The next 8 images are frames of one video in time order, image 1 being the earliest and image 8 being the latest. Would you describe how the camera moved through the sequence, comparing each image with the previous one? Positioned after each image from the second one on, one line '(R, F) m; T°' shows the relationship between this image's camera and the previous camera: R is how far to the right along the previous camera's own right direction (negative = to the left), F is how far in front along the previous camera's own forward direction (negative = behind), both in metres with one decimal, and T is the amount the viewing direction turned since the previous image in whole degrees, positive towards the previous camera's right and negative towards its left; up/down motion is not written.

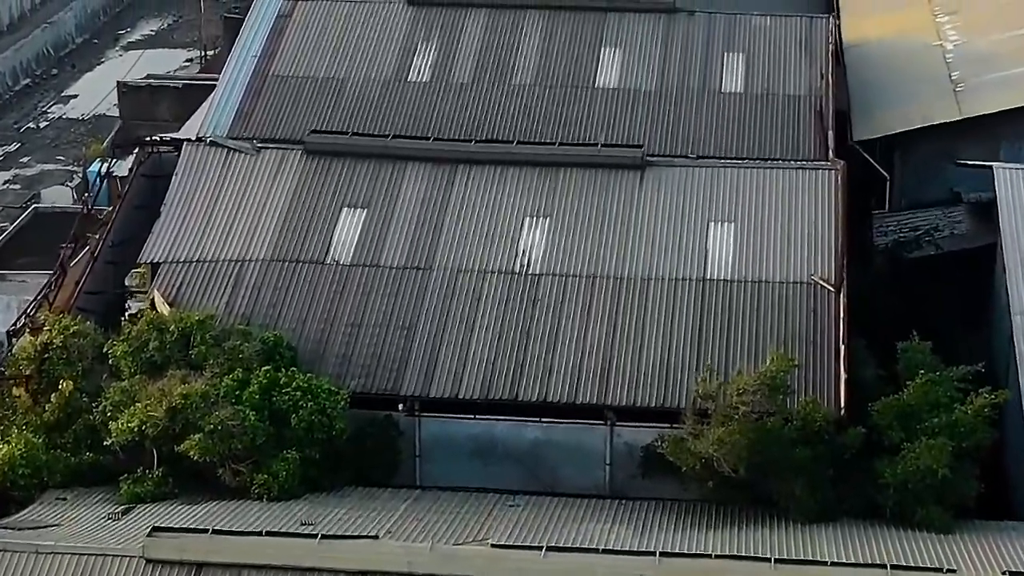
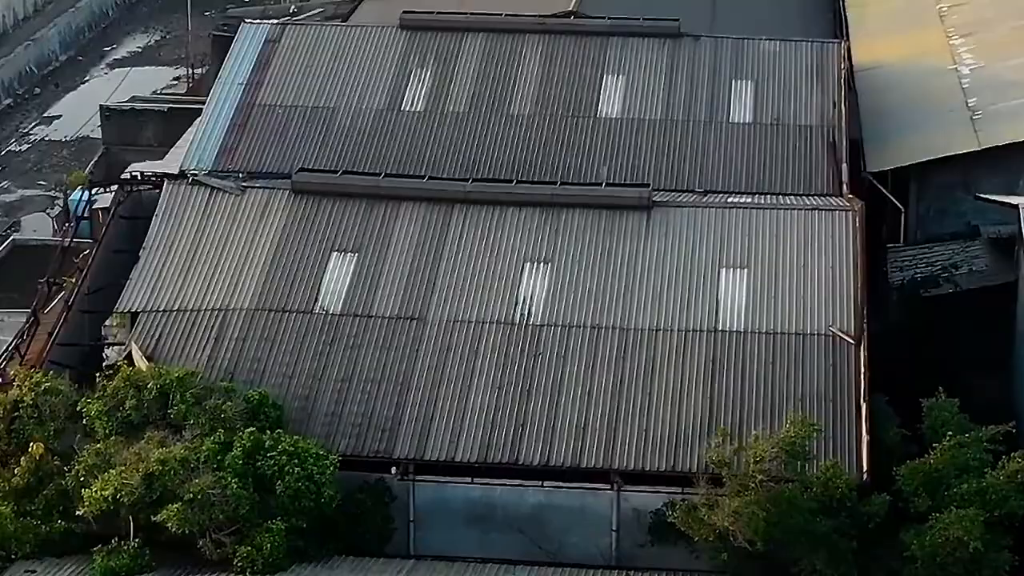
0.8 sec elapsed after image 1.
(0.0, +1.2) m; 0°
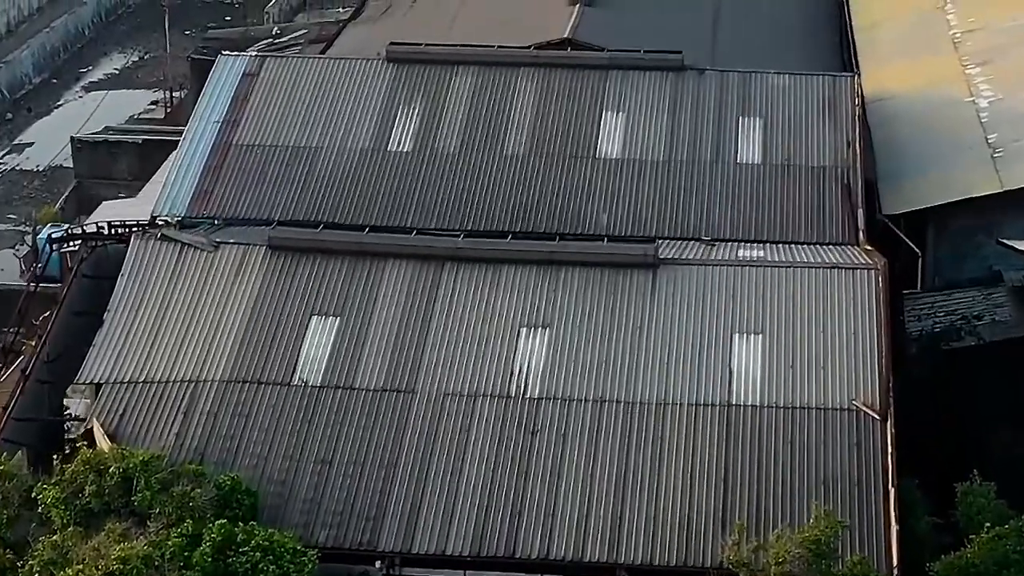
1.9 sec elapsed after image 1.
(-0.1, +1.5) m; 0°
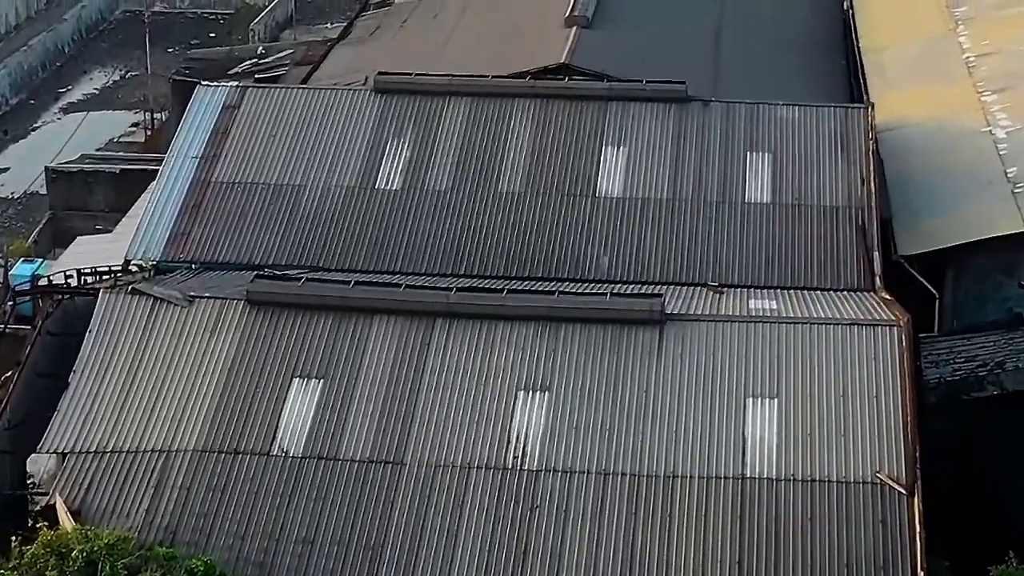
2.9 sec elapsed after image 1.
(0.0, +1.3) m; 0°
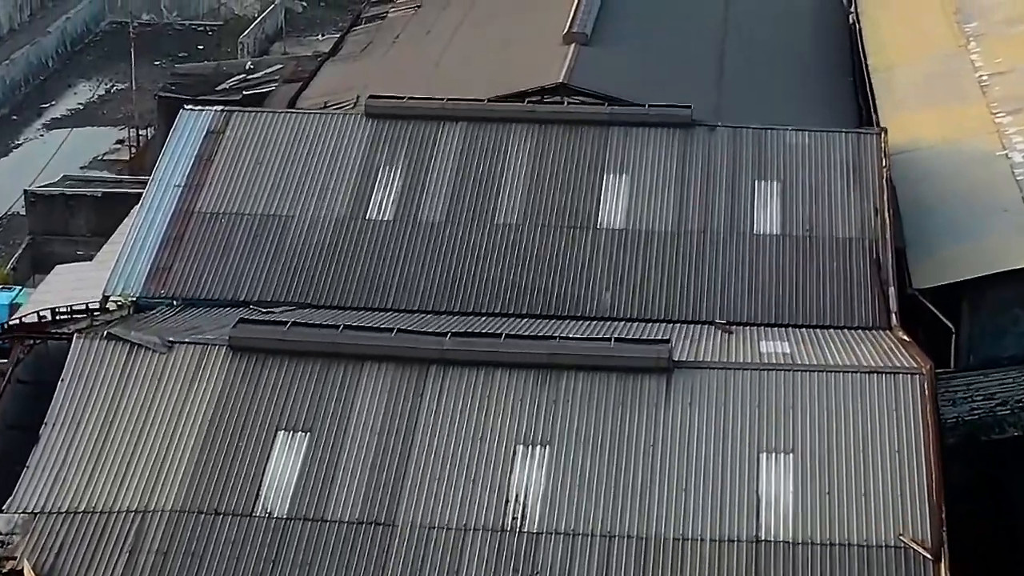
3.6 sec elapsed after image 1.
(0.0, +1.0) m; 0°
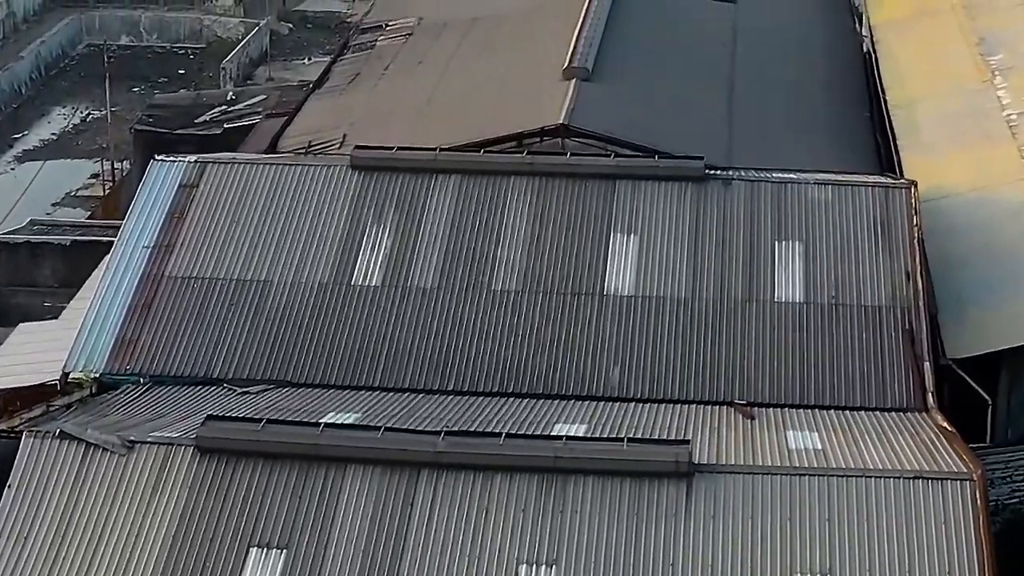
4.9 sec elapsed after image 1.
(-0.1, +1.8) m; 0°
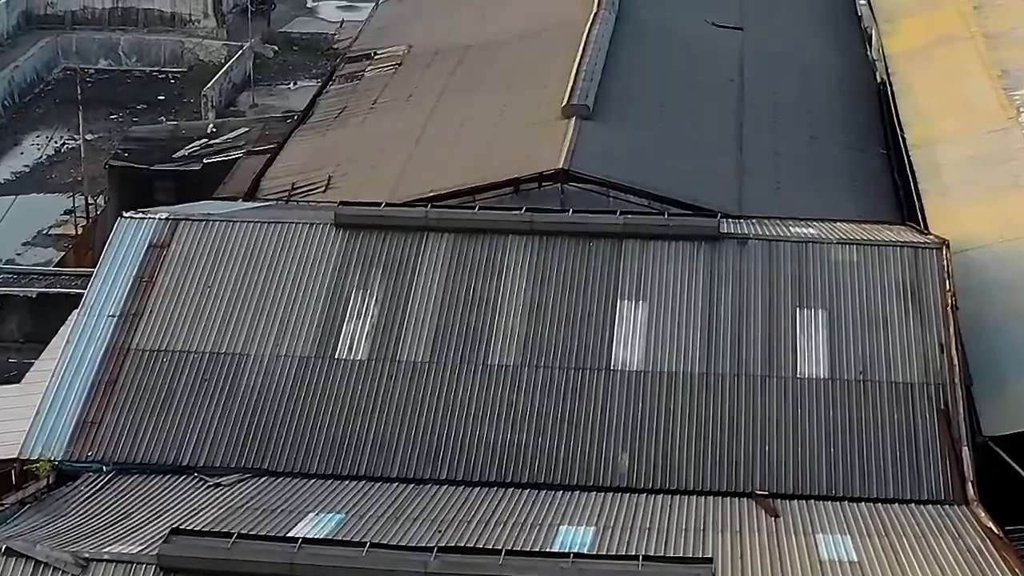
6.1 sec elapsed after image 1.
(-0.1, +1.7) m; 0°
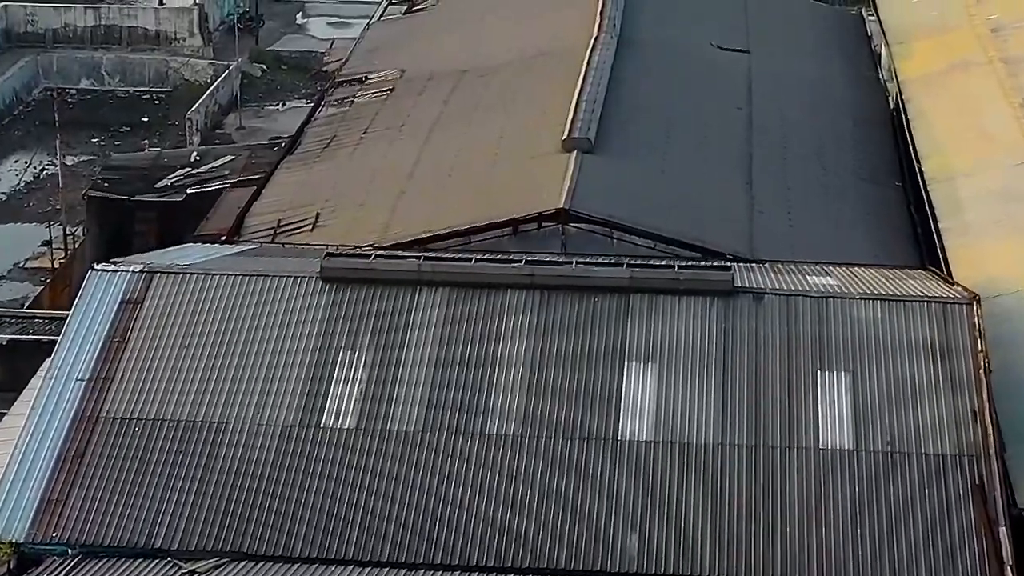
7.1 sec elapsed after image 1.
(0.0, +1.3) m; 0°
